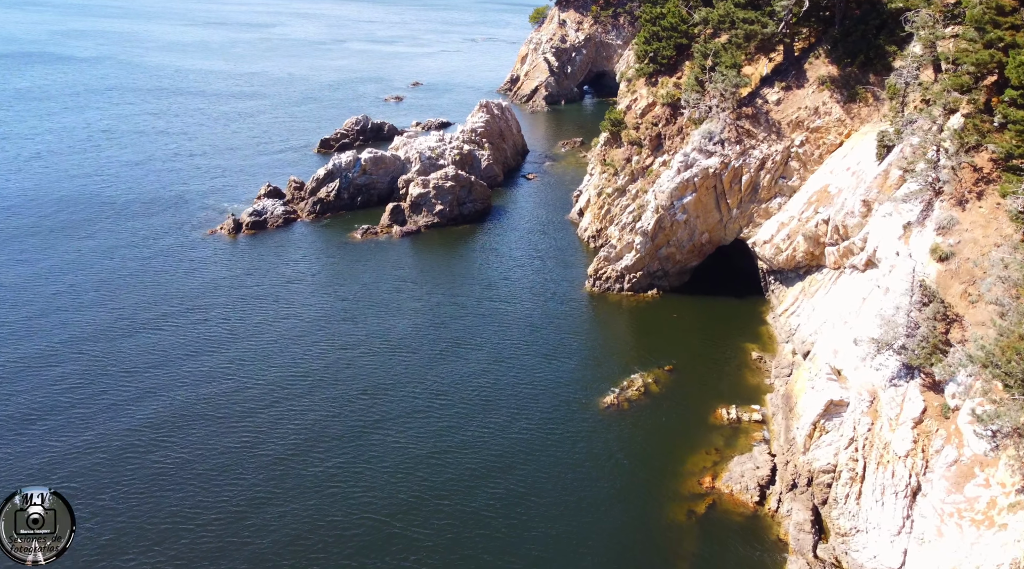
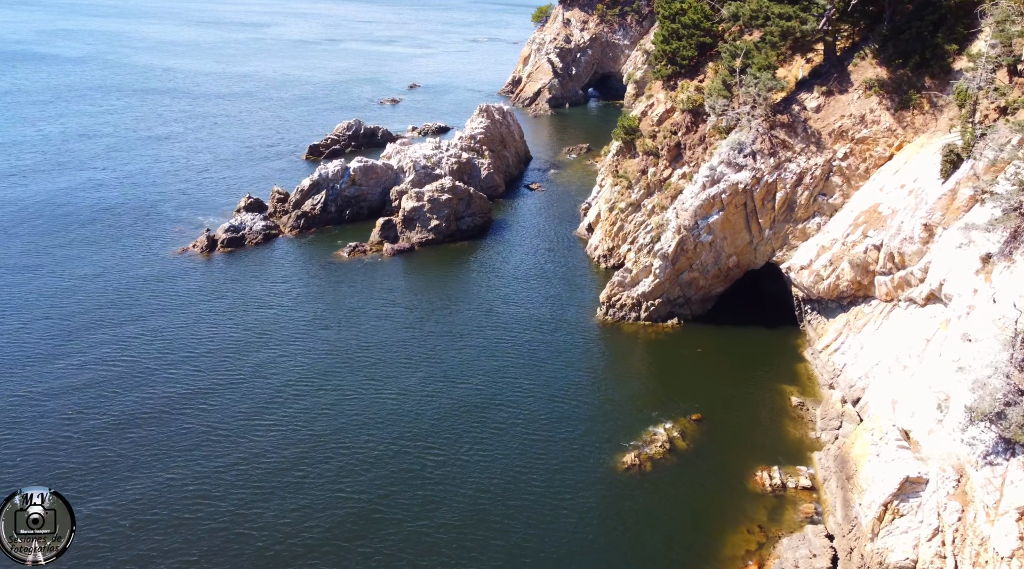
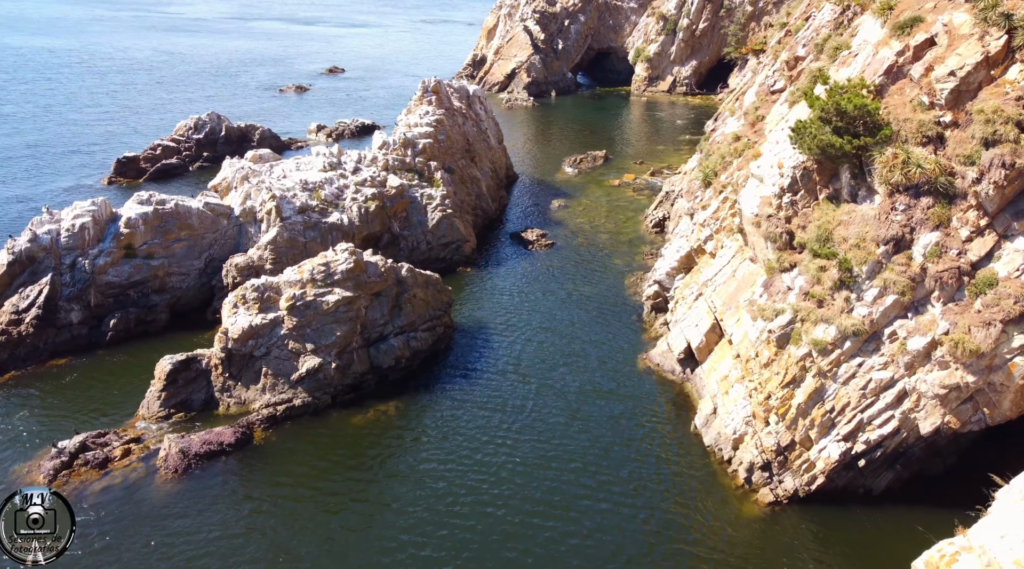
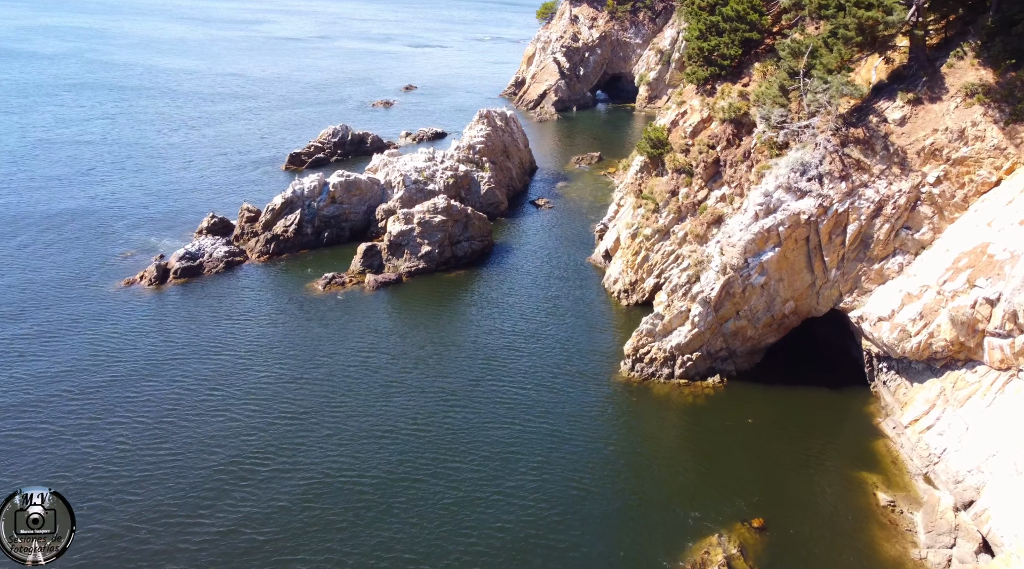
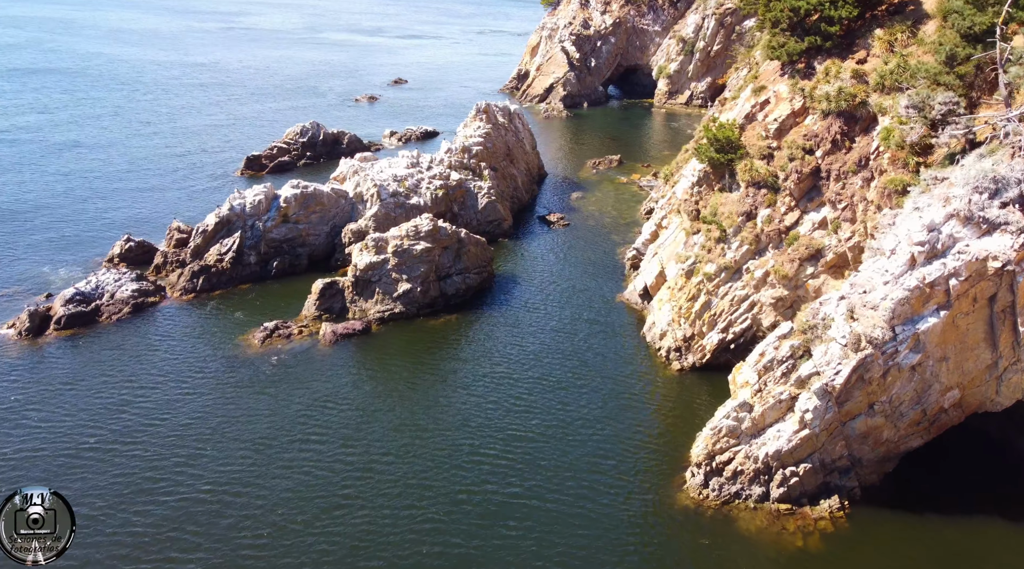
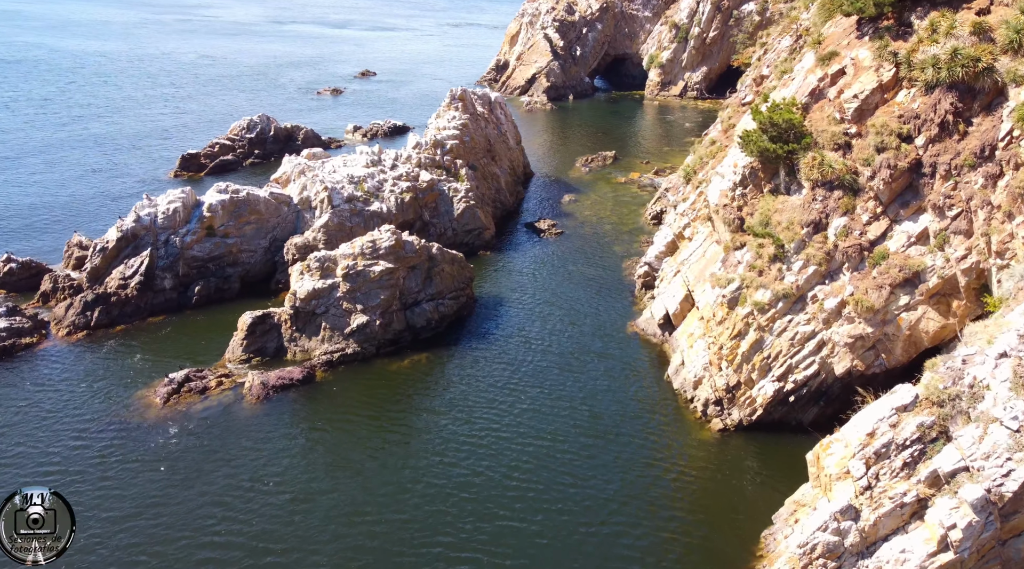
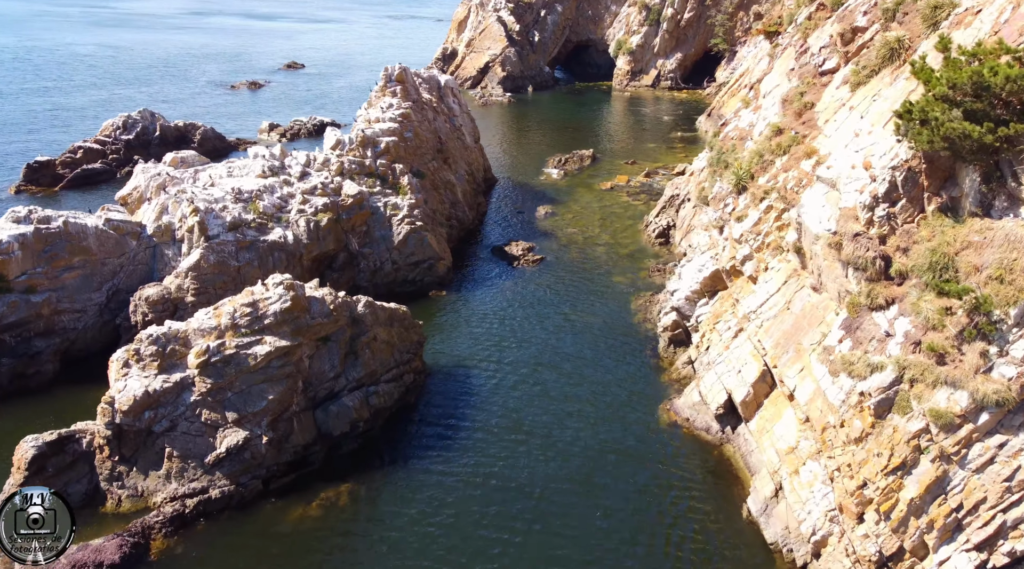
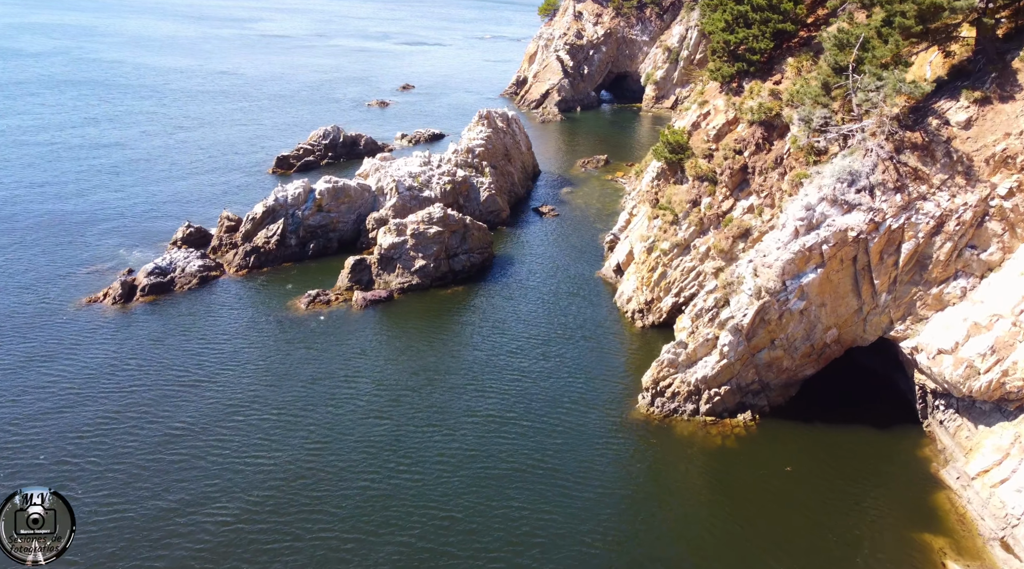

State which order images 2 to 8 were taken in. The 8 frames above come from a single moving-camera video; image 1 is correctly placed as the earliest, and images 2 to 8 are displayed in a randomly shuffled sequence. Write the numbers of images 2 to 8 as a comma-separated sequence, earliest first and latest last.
2, 4, 8, 5, 6, 3, 7
